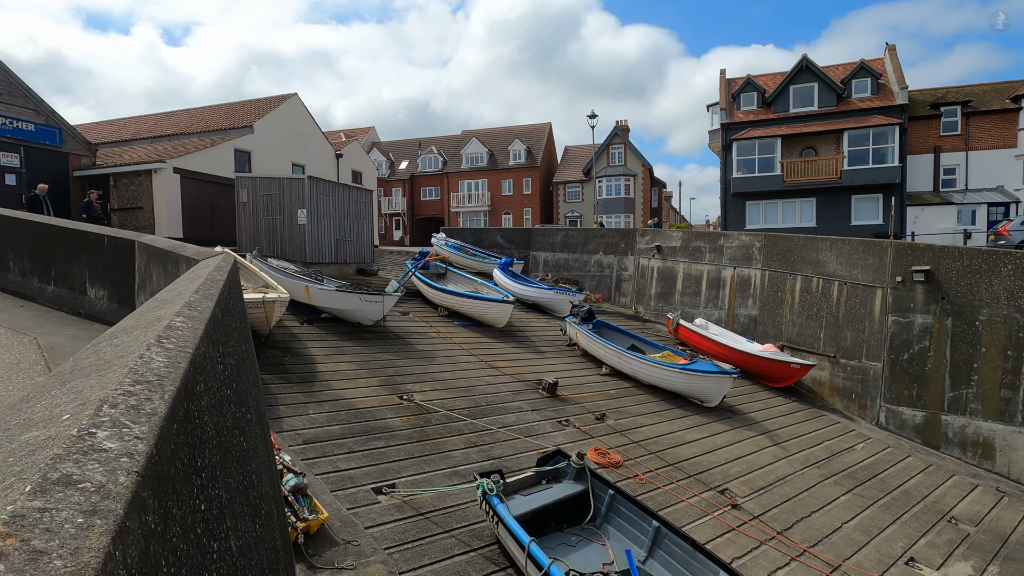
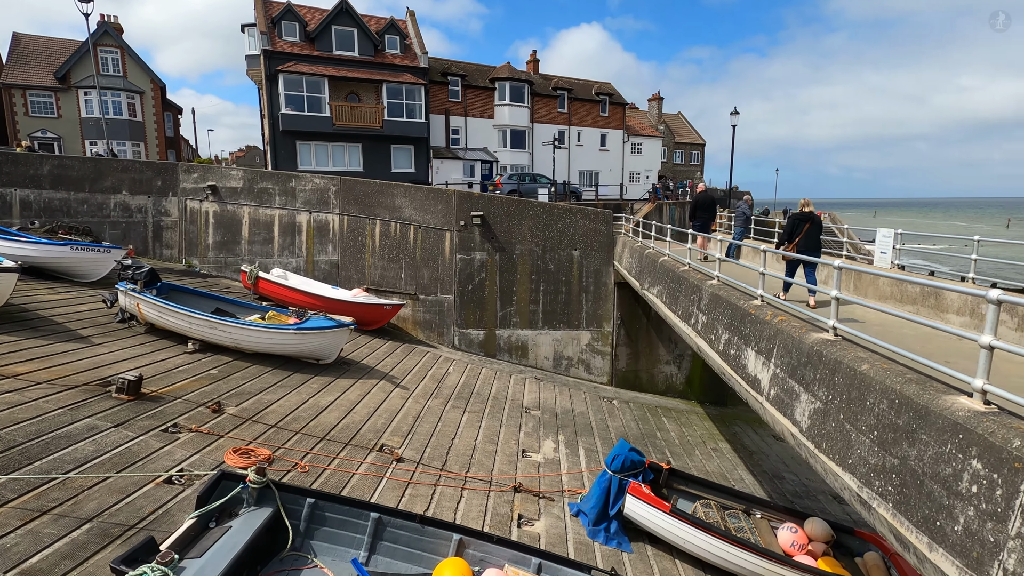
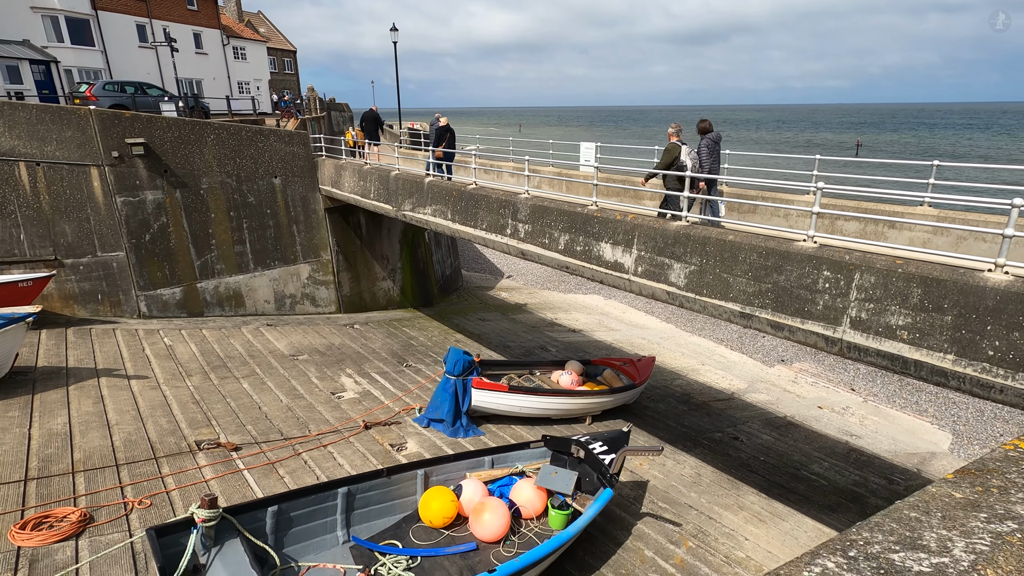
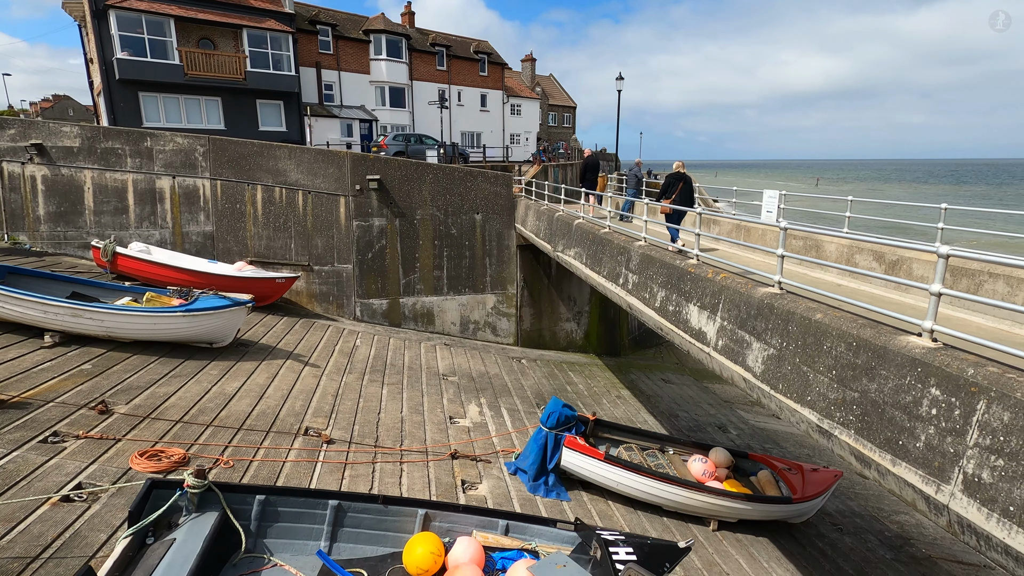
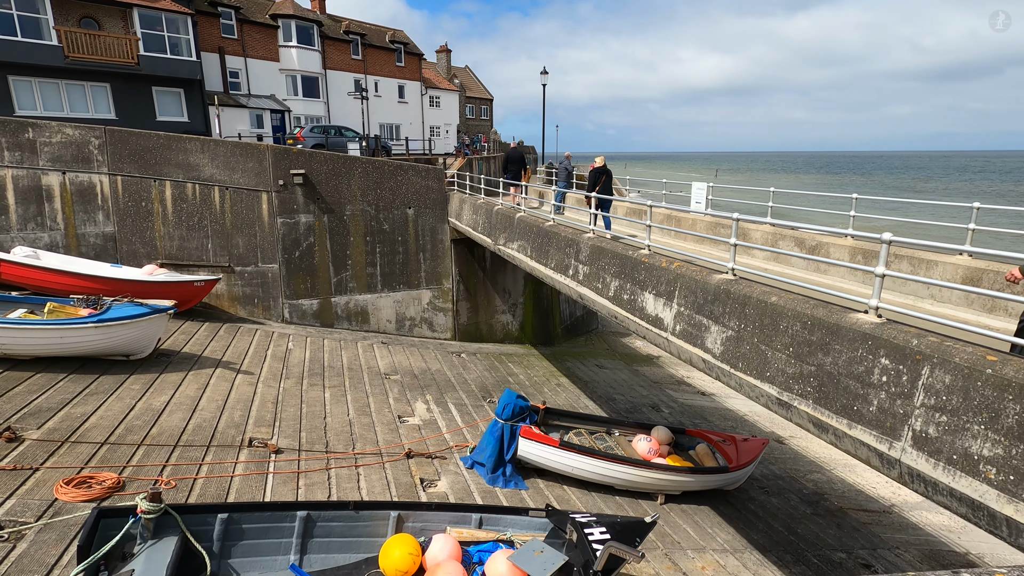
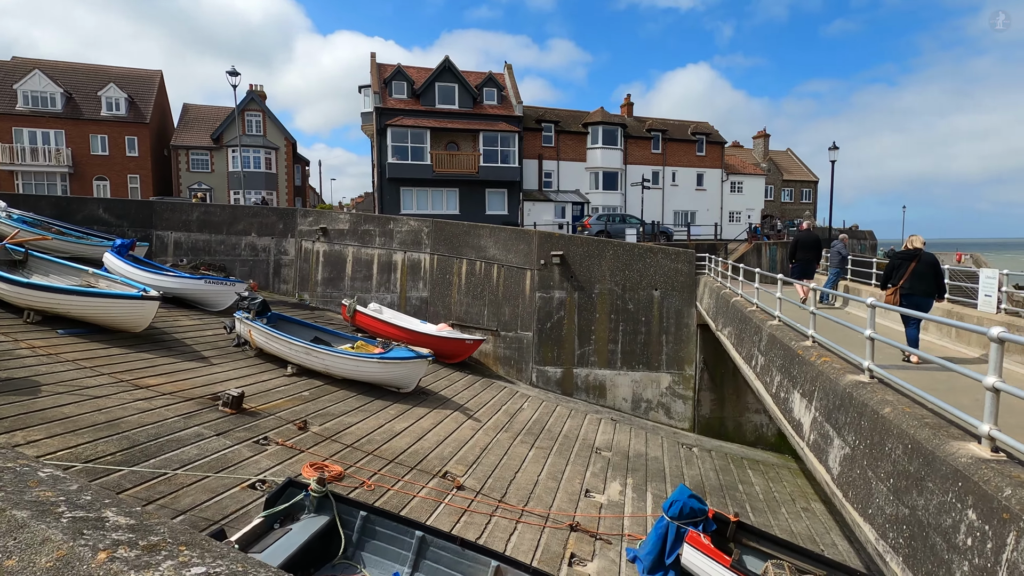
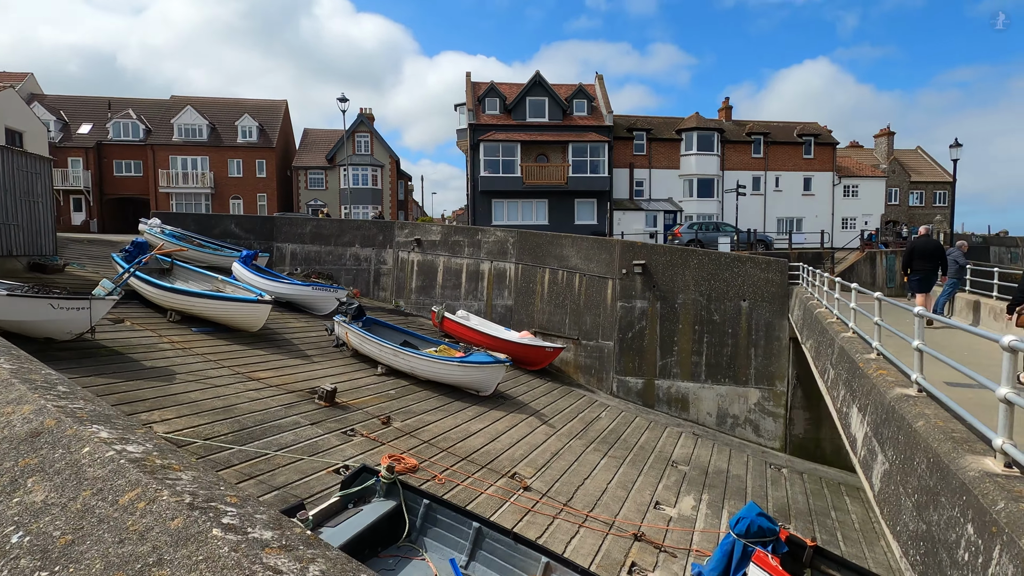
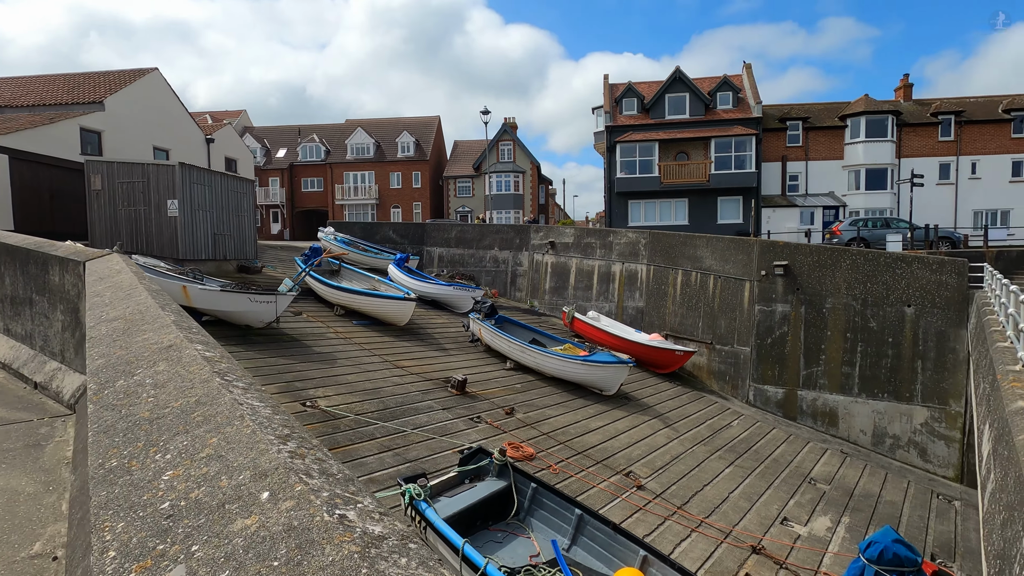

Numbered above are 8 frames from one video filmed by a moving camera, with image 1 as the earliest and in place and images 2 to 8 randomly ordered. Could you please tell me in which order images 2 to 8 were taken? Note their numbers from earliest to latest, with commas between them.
8, 7, 6, 2, 4, 5, 3
